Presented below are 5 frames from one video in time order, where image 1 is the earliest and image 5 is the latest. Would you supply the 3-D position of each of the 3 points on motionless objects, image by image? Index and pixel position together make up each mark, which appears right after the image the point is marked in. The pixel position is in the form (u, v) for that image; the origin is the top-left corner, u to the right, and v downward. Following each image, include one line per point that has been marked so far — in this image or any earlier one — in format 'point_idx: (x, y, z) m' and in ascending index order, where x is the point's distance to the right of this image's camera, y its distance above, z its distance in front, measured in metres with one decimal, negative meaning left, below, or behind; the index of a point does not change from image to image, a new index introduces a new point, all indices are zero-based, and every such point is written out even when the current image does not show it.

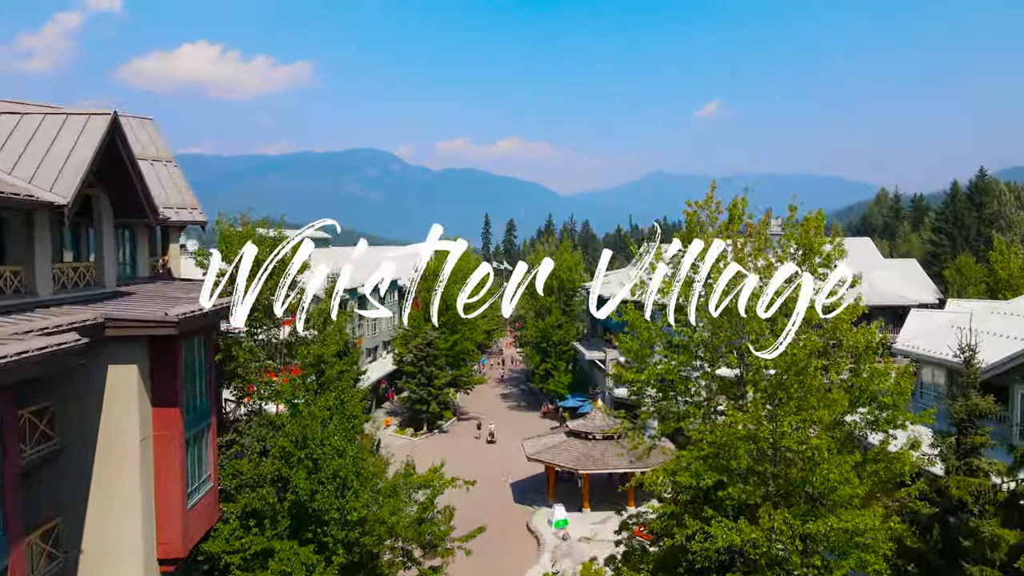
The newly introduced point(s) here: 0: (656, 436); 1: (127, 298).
0: (+3.6, -3.6, +17.4) m
1: (-8.7, -0.2, +16.1) m
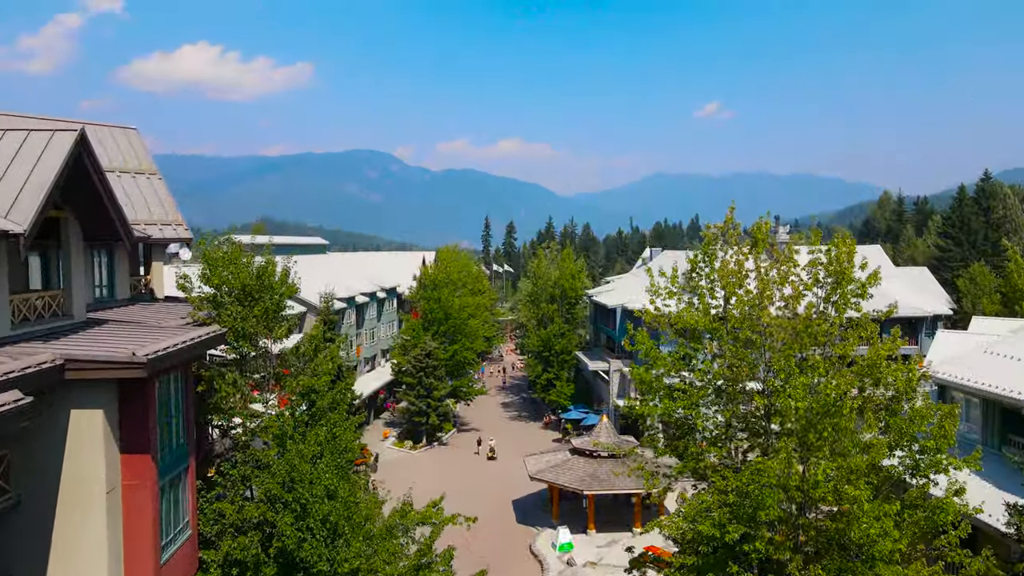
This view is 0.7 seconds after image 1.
0: (+3.7, -4.2, +16.1) m
1: (-8.6, -0.8, +14.9) m
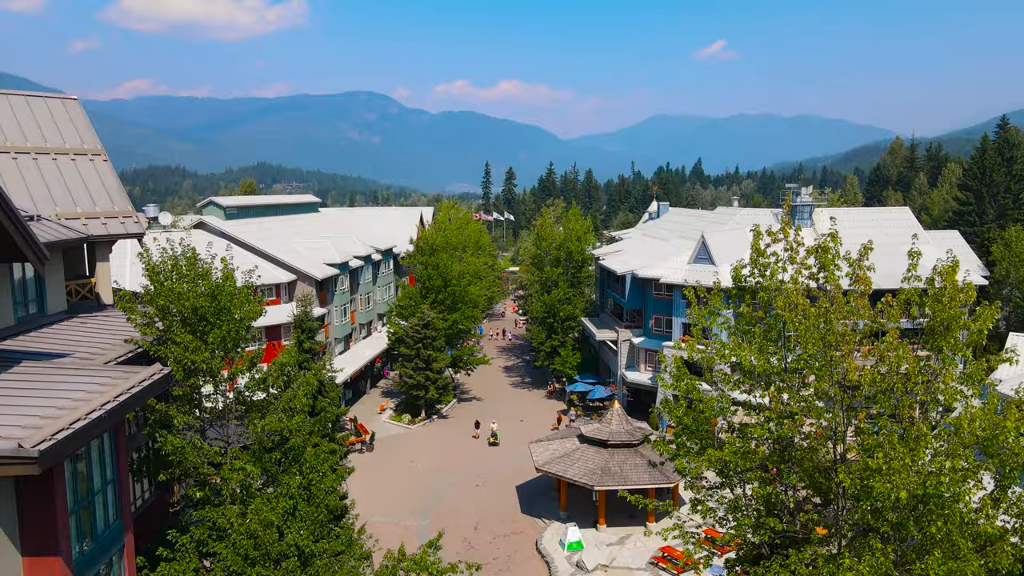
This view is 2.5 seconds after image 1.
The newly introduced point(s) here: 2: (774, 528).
0: (+3.9, -4.7, +13.4) m
1: (-8.4, -1.4, +11.9) m
2: (+4.5, -4.2, +12.3) m
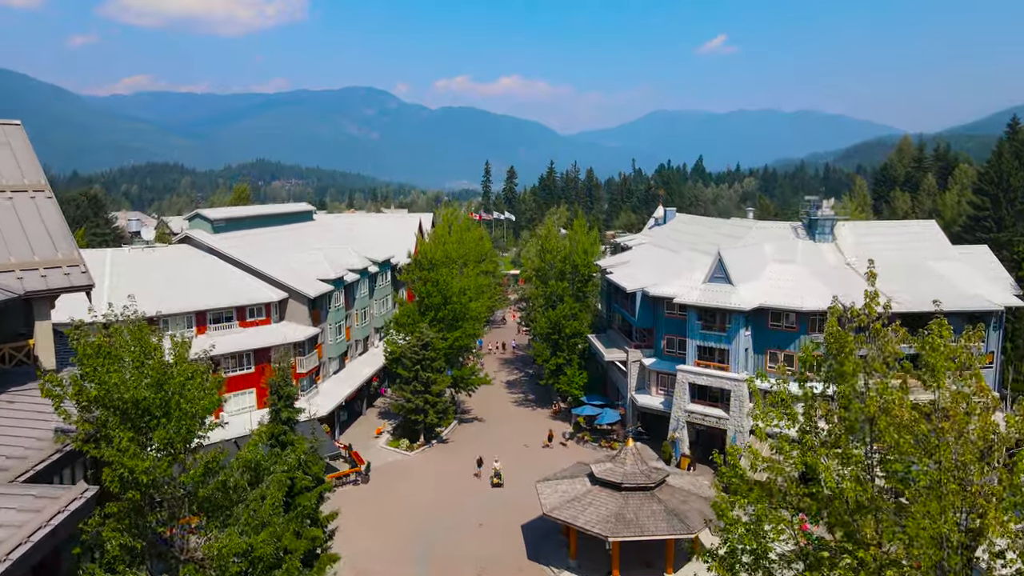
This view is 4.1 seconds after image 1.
0: (+4.1, -6.1, +10.7) m
1: (-8.2, -2.8, +9.2) m
2: (+4.8, -5.6, +9.7) m
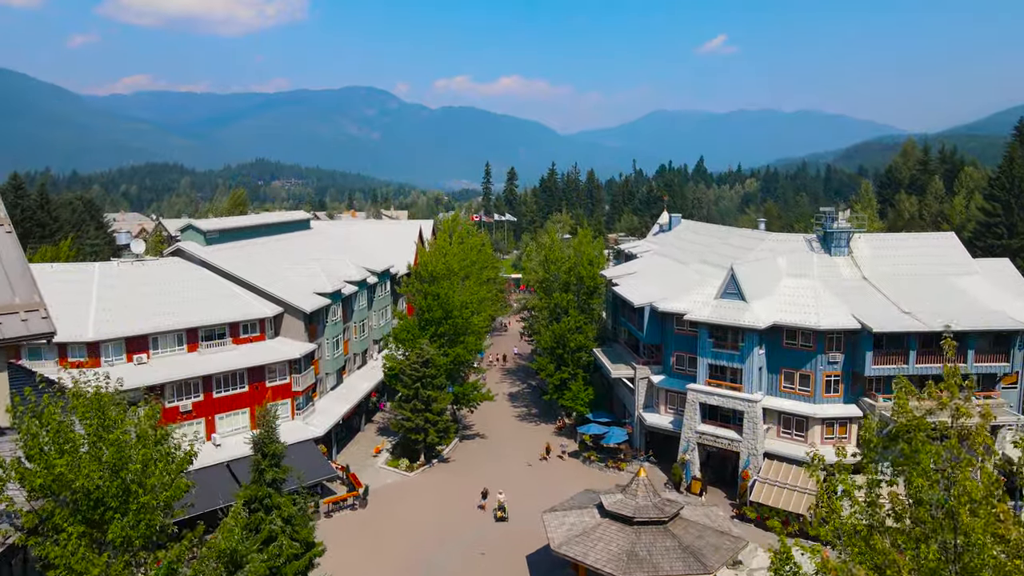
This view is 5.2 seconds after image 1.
0: (+4.3, -7.0, +9.1) m
1: (-8.0, -3.7, +7.6) m
2: (+5.0, -6.5, +8.0) m
